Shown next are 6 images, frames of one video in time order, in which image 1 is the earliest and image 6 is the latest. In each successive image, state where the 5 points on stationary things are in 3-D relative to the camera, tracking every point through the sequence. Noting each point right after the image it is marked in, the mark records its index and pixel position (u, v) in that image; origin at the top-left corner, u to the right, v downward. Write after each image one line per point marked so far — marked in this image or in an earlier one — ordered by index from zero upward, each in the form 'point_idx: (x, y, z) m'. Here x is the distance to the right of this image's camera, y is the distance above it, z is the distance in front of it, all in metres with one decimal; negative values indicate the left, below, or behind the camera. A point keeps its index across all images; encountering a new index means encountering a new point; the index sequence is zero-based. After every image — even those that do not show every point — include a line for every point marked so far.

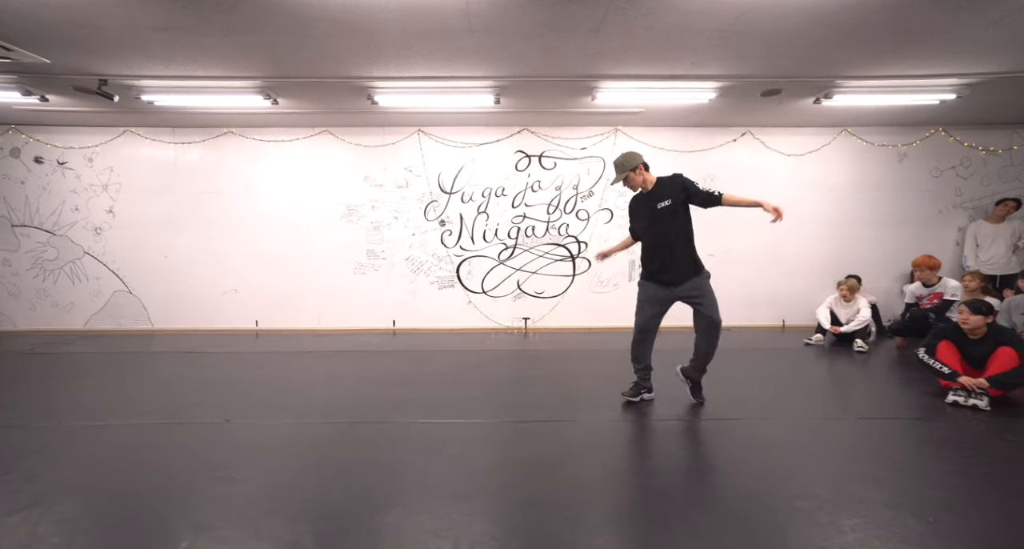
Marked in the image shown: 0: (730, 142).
0: (+2.7, +1.6, +5.2) m
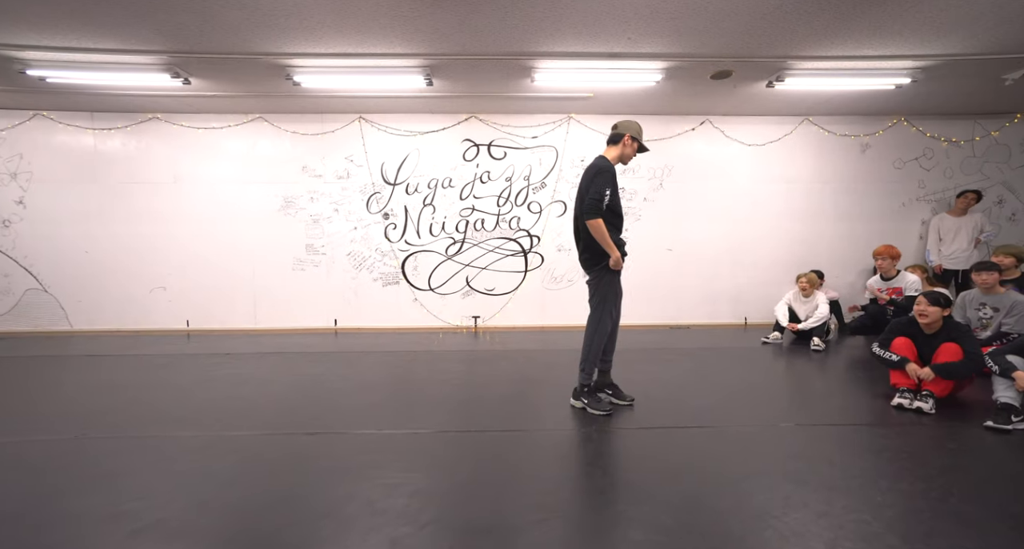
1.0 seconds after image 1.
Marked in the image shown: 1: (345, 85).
0: (+2.1, +1.7, +5.0) m
1: (-1.5, +1.7, +3.8) m
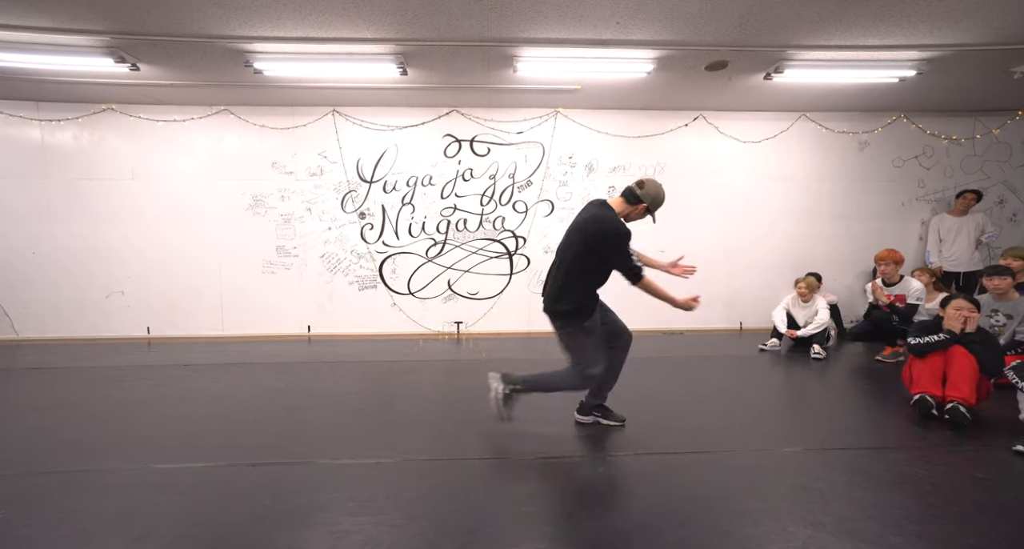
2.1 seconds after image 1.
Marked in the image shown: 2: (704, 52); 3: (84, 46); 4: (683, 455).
0: (+1.9, +1.7, +4.8) m
1: (-1.7, +1.7, +3.5) m
2: (+1.5, +1.7, +3.3) m
3: (-3.0, +1.6, +3.0) m
4: (+0.9, -0.9, +2.1) m
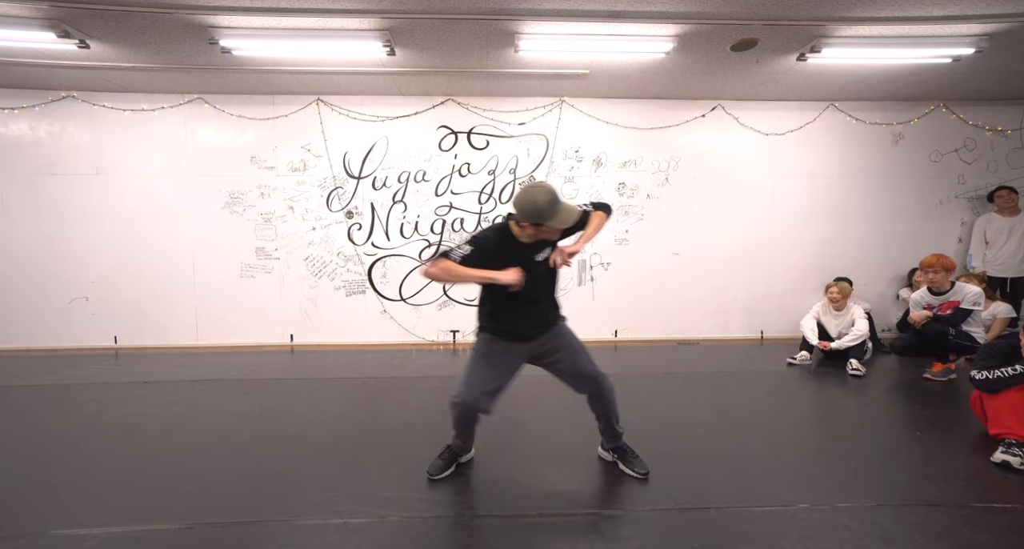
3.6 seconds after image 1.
0: (+1.9, +1.6, +4.4) m
1: (-1.6, +1.6, +3.1) m
2: (+1.5, +1.7, +2.9) m
3: (-3.0, +1.6, +2.6) m
4: (+0.9, -0.9, +1.7) m
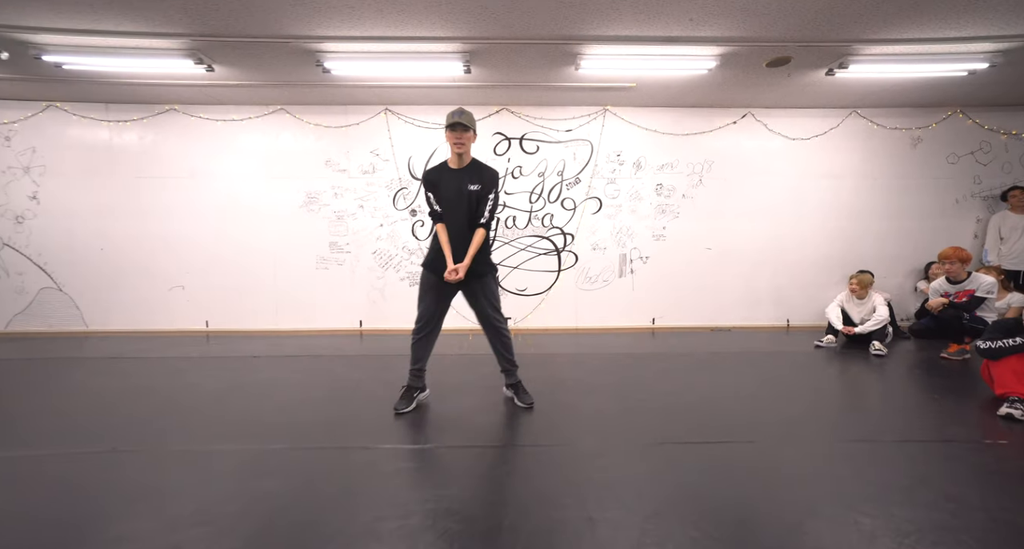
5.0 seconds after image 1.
0: (+2.5, +1.7, +4.8) m
1: (-1.1, +1.7, +3.6) m
2: (+2.0, +1.8, +3.3) m
3: (-2.5, +1.7, +3.1) m
4: (+1.3, -0.9, +2.1) m
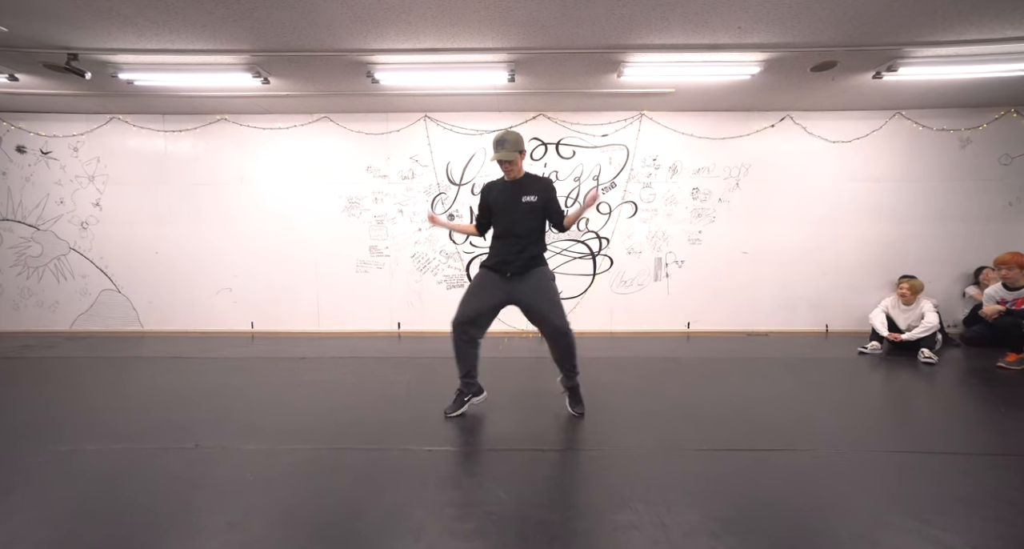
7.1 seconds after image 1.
0: (+2.9, +1.6, +4.7) m
1: (-0.8, +1.7, +3.7) m
2: (+2.3, +1.7, +3.3) m
3: (-2.2, +1.6, +3.3) m
4: (+1.6, -0.9, +2.1) m
